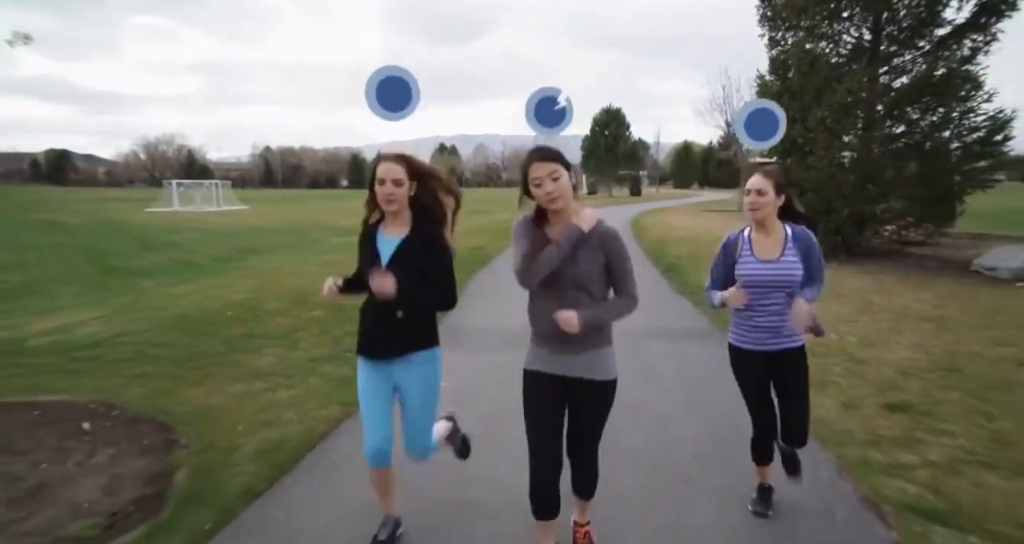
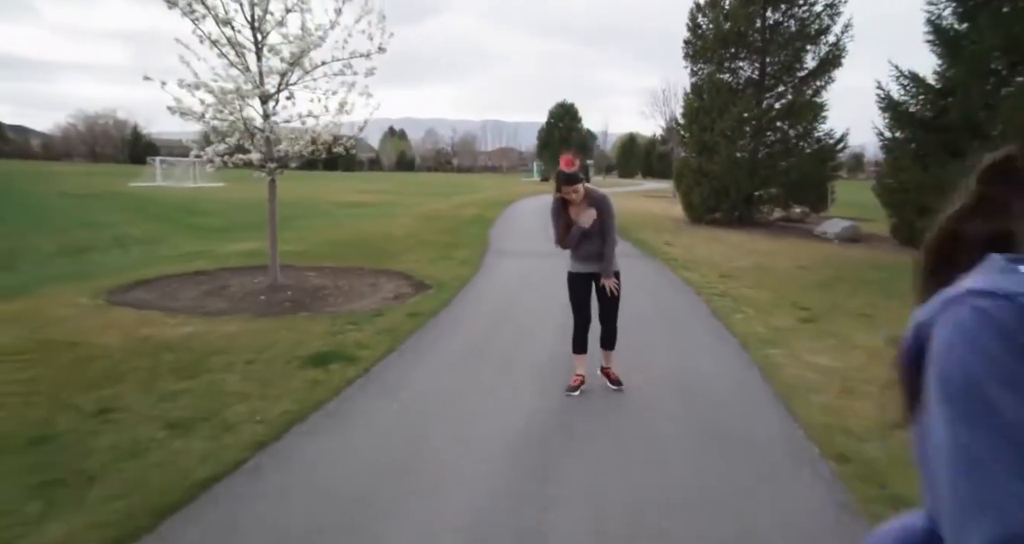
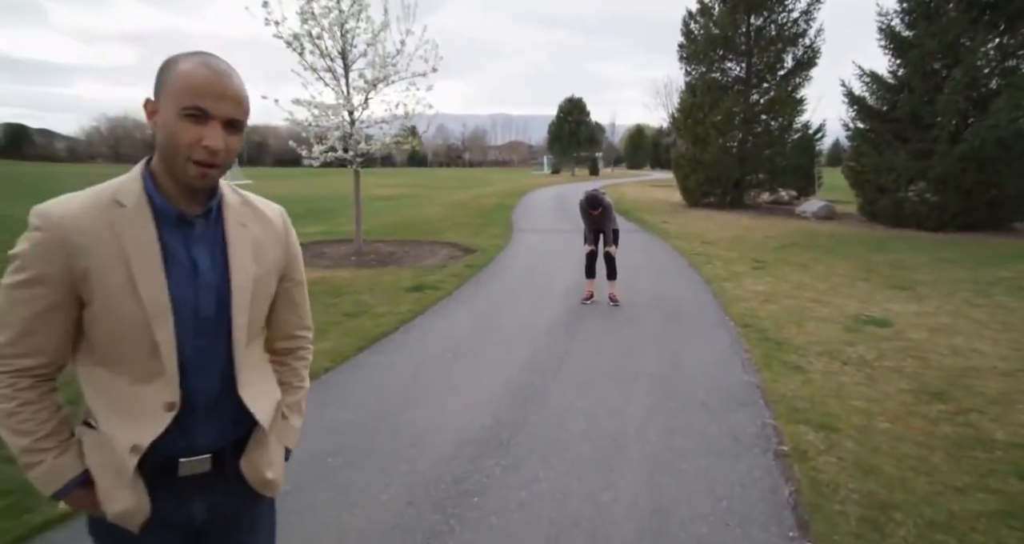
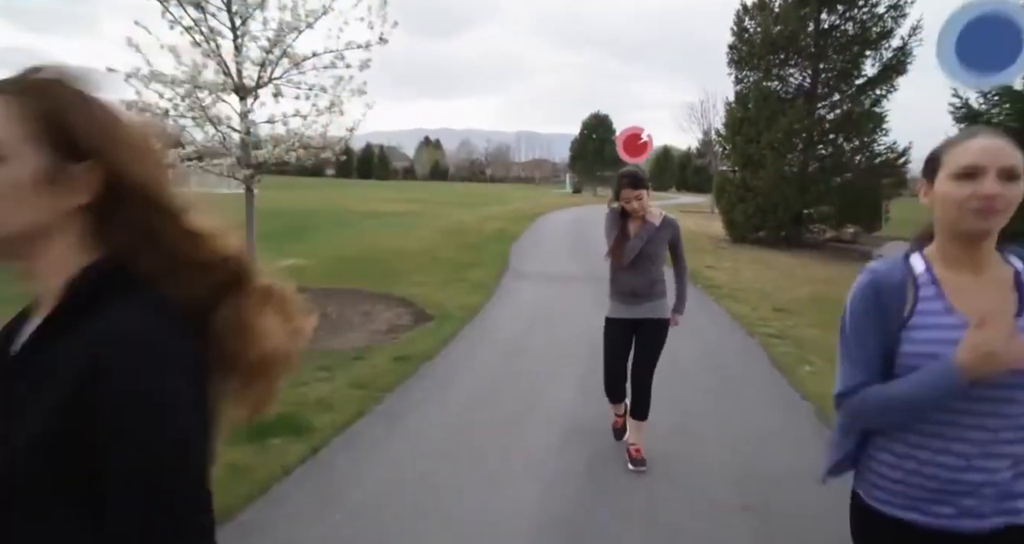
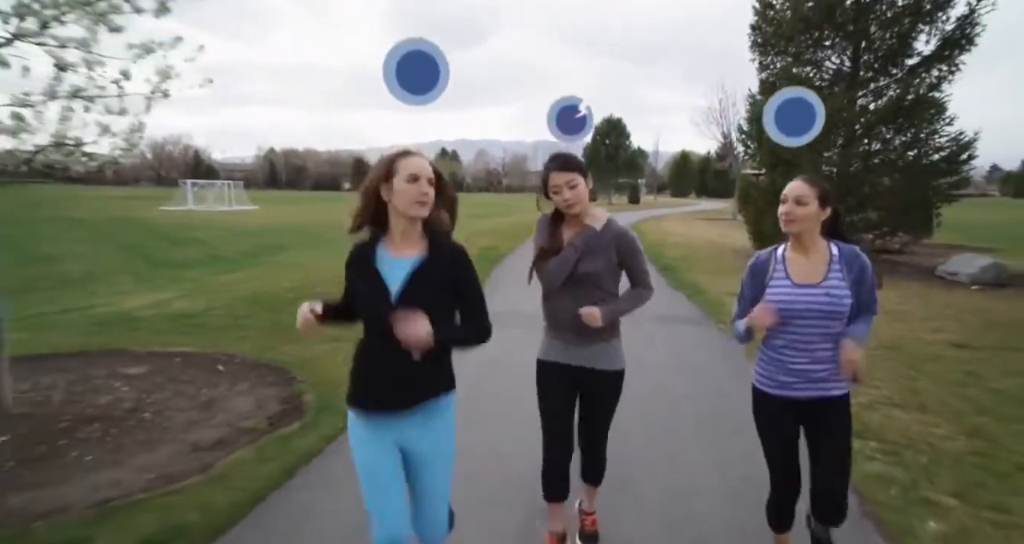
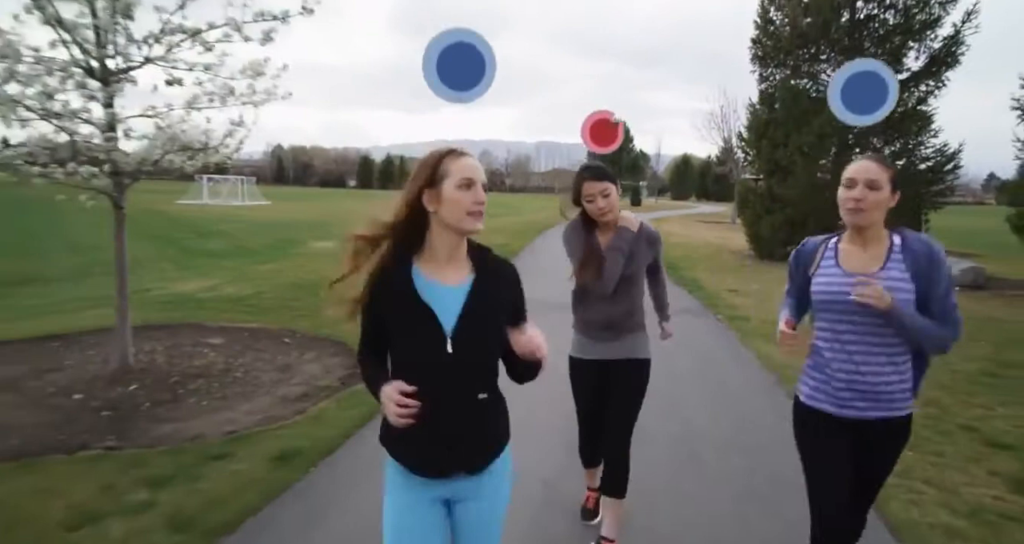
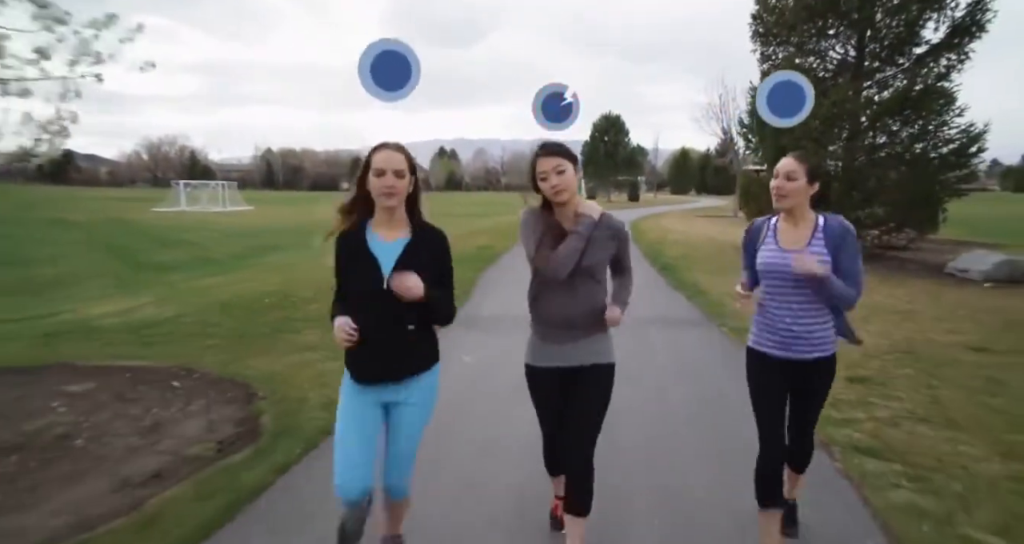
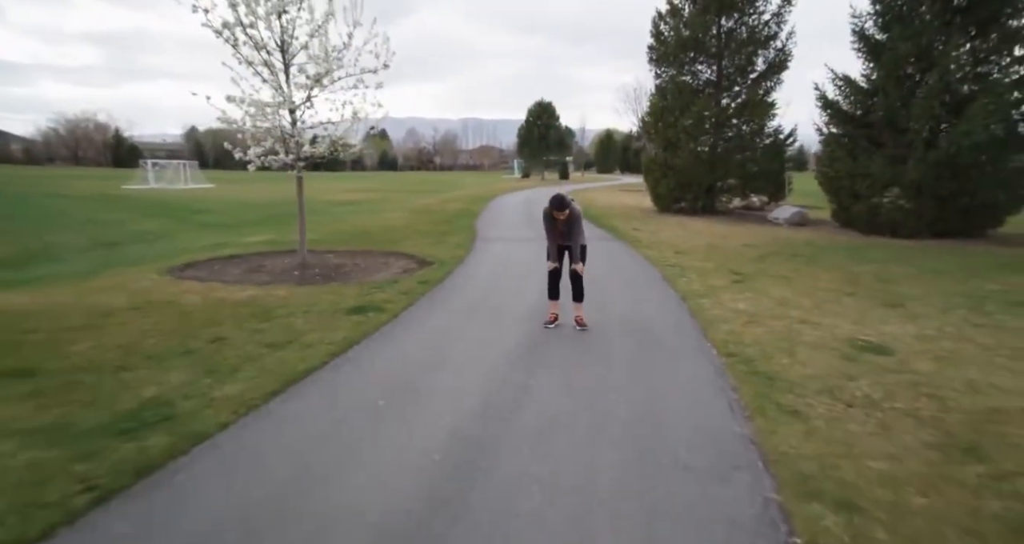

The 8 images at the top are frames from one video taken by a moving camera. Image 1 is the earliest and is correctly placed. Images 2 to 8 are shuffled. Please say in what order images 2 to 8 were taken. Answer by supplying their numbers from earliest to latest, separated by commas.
7, 5, 6, 4, 2, 8, 3
